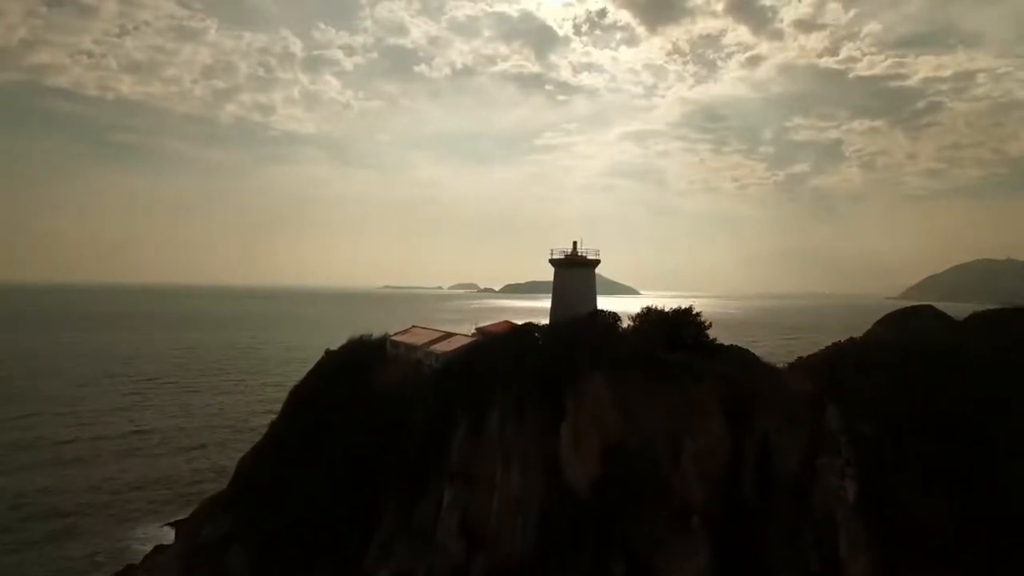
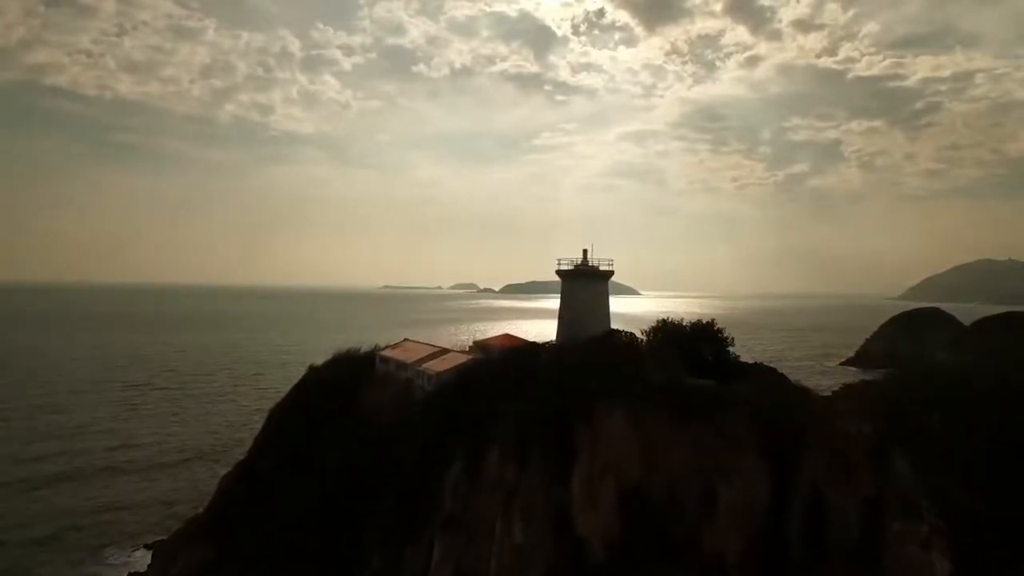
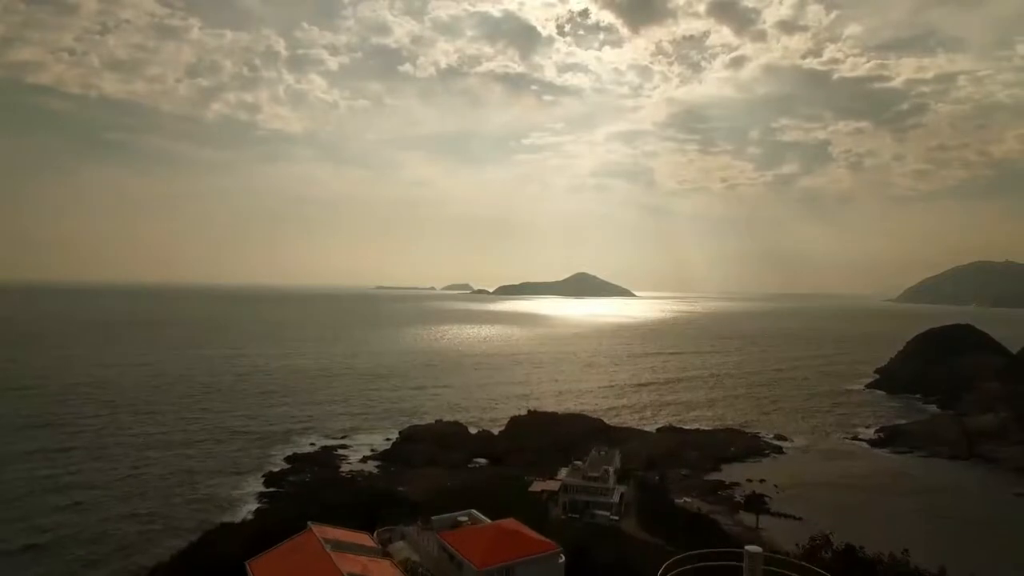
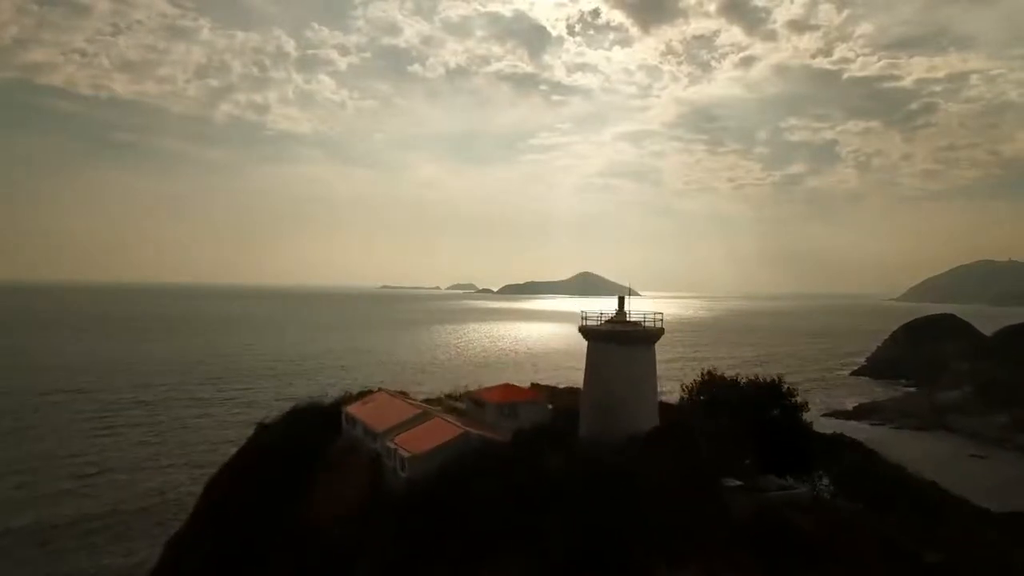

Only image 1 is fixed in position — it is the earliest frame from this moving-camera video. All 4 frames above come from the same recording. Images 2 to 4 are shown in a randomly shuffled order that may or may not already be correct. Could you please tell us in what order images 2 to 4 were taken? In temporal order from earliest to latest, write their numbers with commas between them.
2, 4, 3
